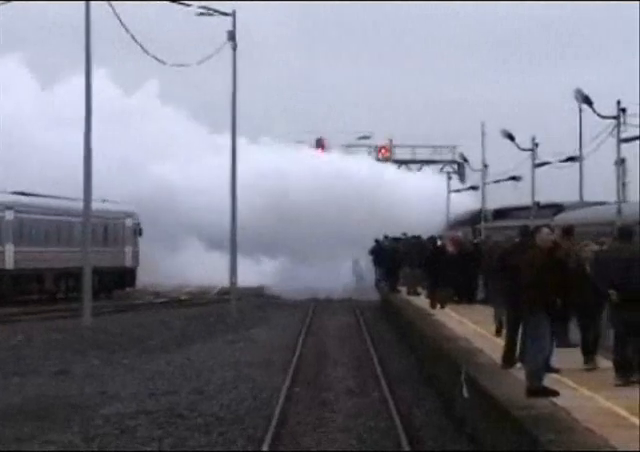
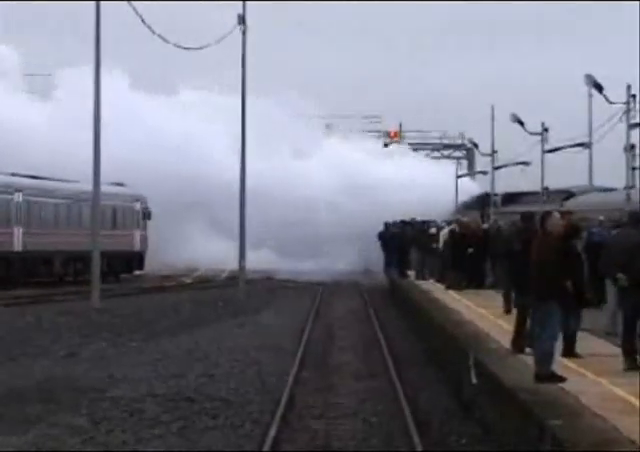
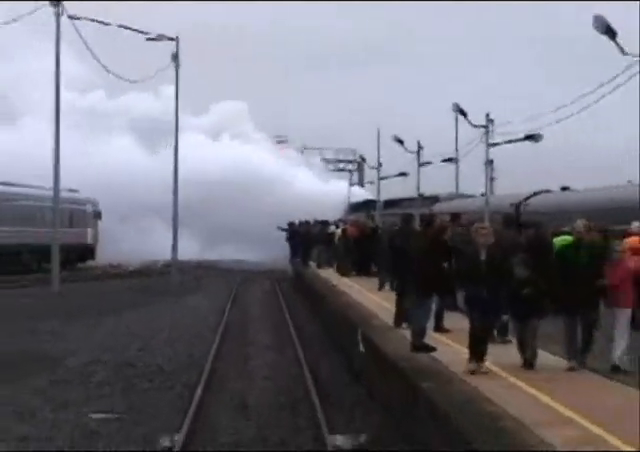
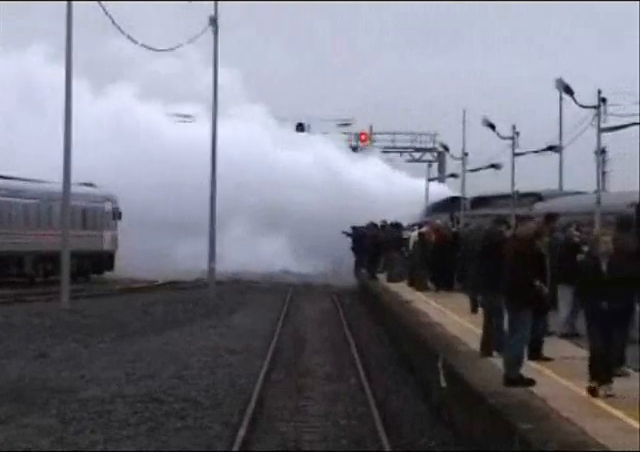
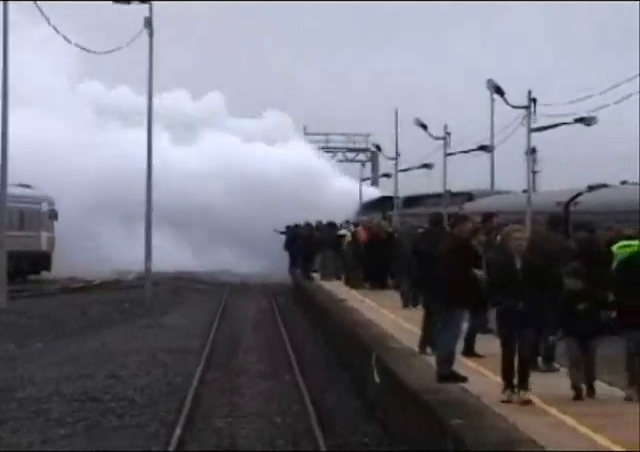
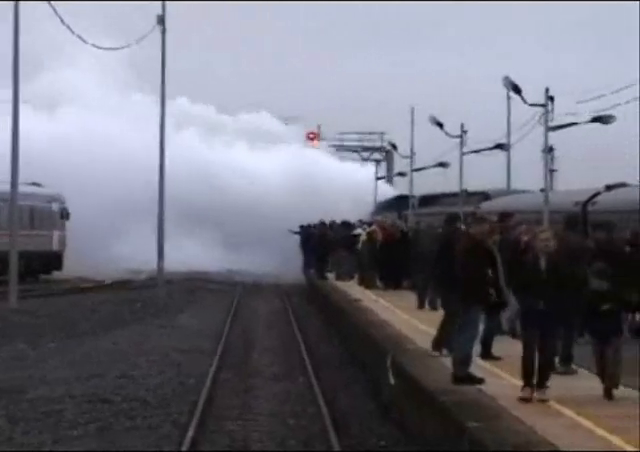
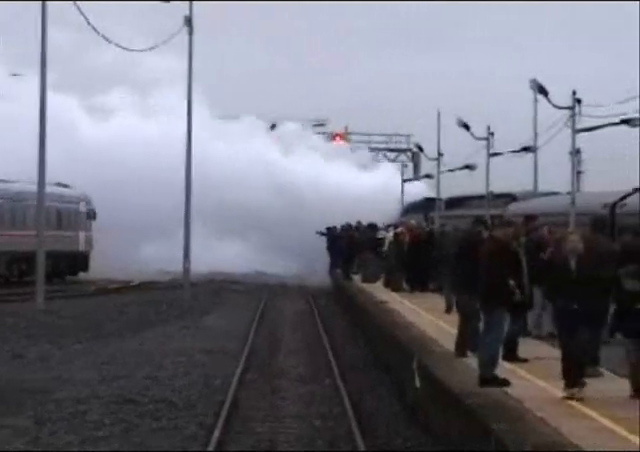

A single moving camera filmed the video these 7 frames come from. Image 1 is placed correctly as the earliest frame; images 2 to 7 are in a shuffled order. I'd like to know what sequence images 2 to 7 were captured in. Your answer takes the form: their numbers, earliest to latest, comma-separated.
2, 4, 7, 6, 5, 3
